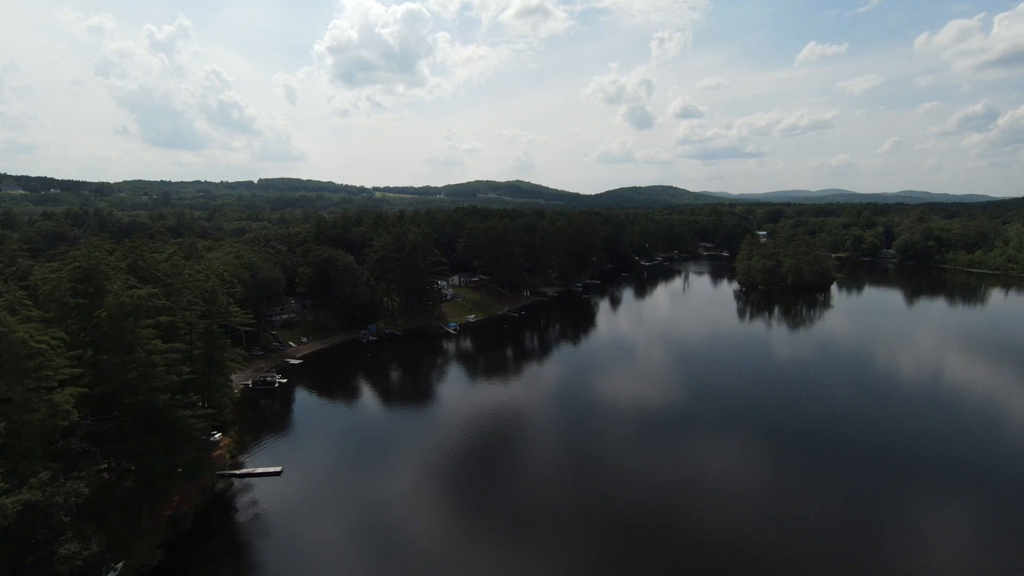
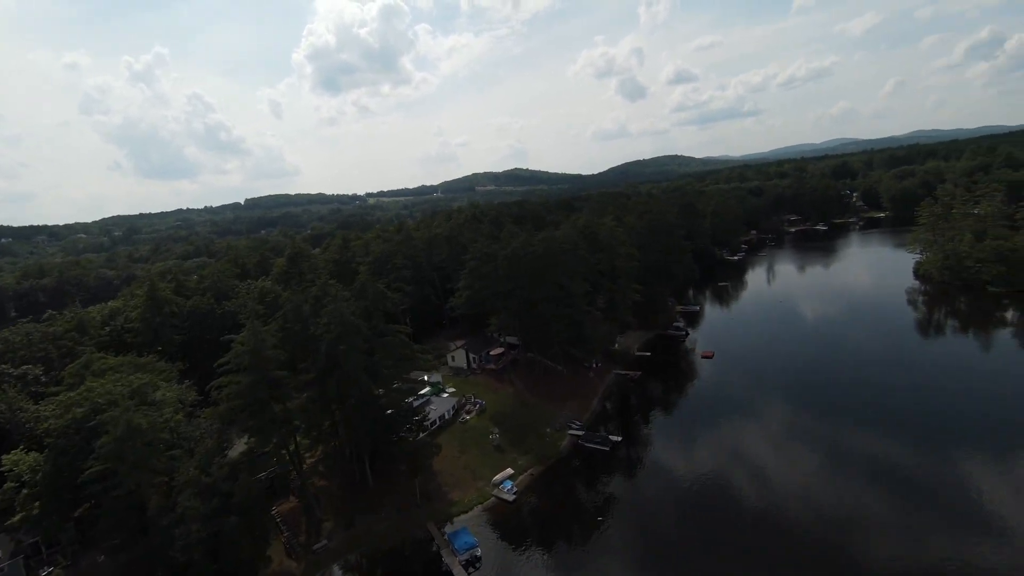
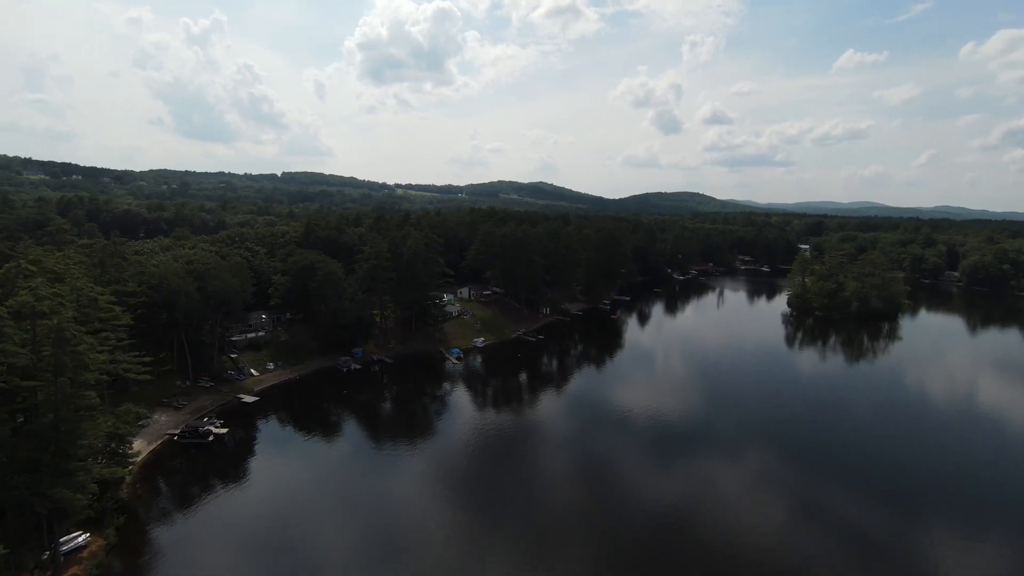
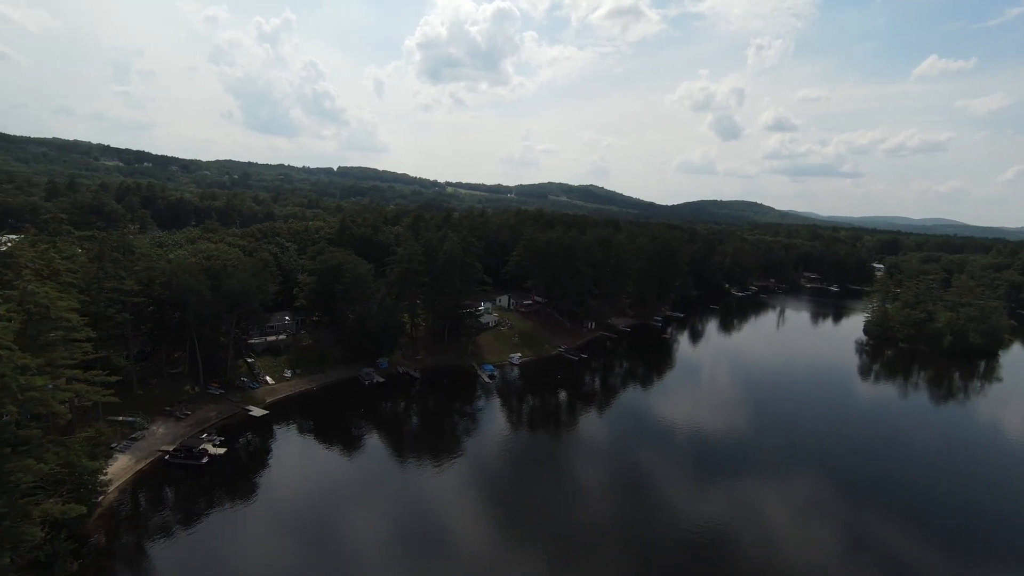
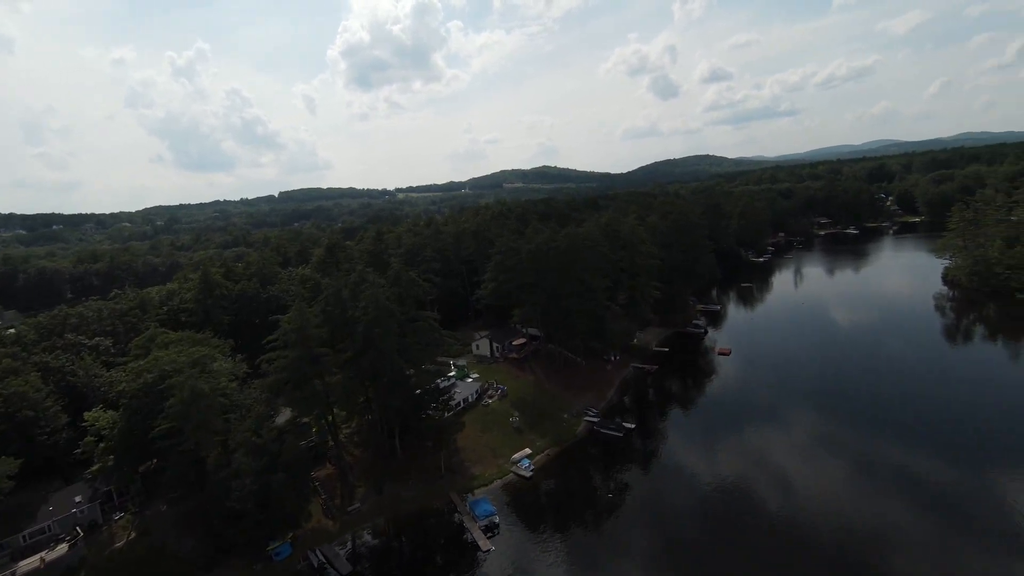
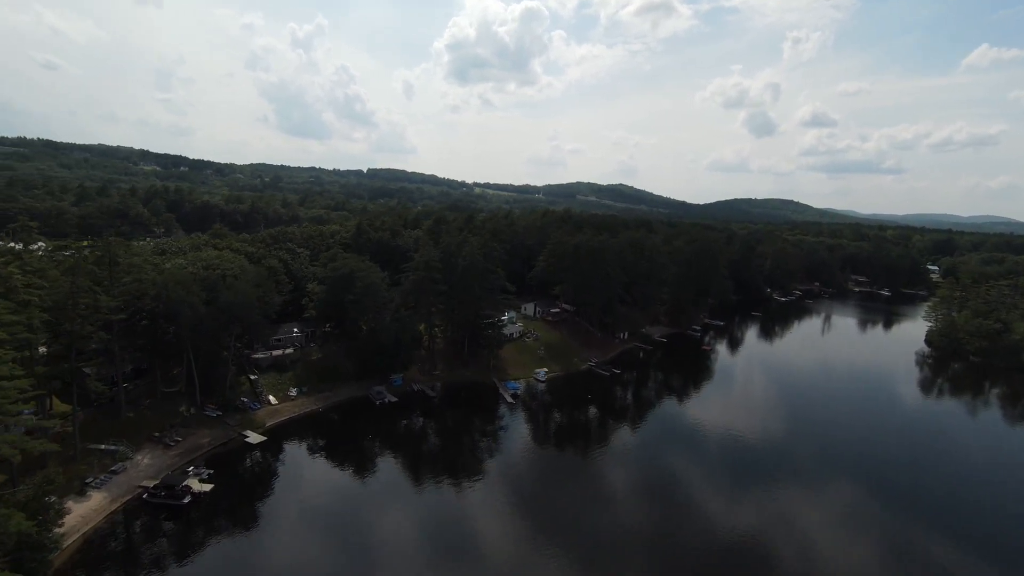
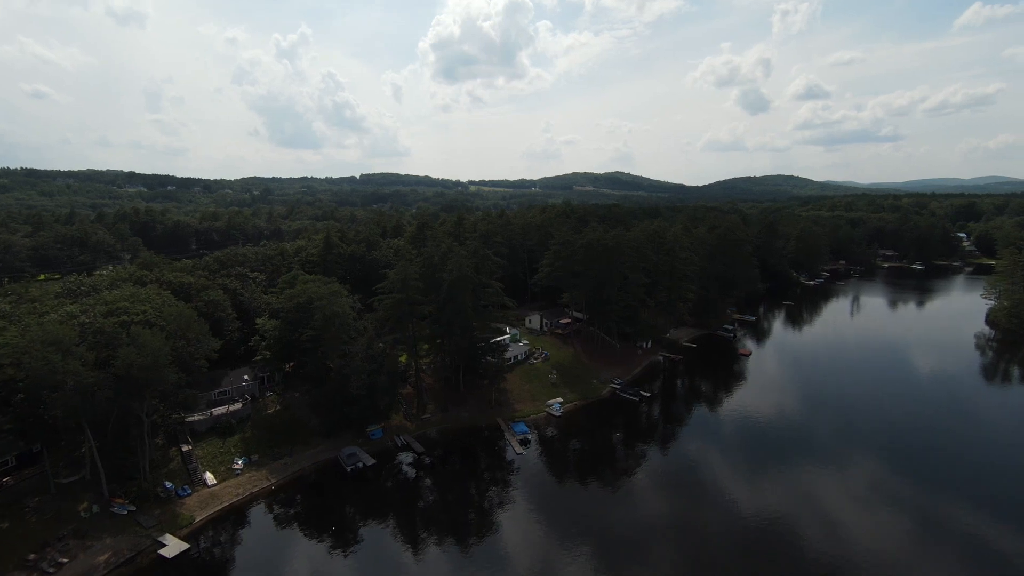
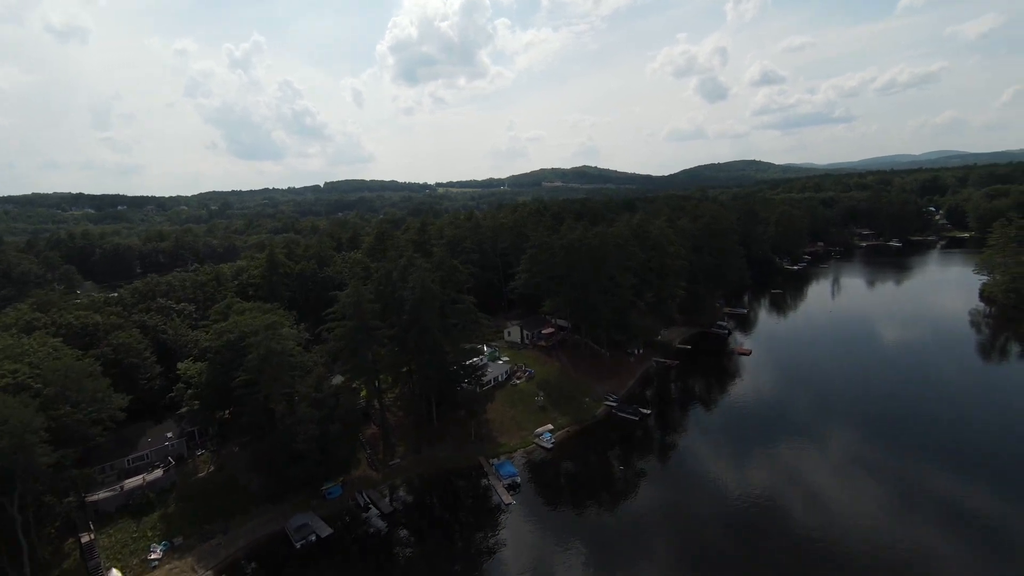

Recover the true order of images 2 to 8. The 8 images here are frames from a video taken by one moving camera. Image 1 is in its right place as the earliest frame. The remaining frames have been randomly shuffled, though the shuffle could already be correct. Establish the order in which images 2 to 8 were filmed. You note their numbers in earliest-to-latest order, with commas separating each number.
3, 4, 6, 7, 8, 5, 2
